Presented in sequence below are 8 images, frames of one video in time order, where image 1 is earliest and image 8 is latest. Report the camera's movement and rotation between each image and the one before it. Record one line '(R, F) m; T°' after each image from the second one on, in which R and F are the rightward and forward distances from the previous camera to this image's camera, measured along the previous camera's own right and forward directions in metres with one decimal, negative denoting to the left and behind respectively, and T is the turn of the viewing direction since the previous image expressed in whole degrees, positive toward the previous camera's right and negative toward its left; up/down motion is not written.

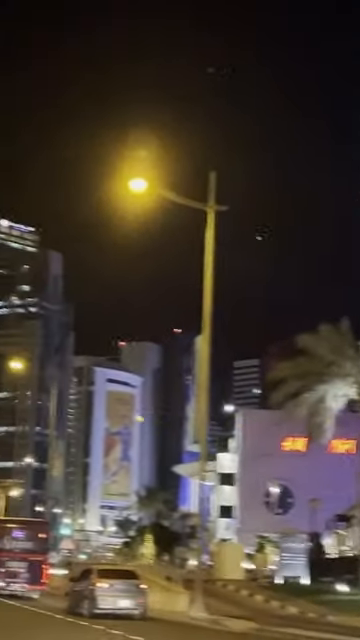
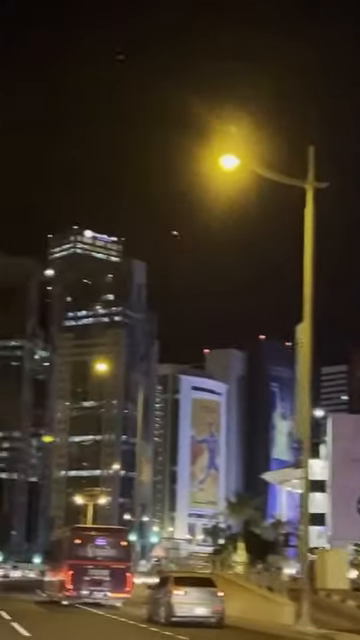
(-0.2, +1.1) m; -5°
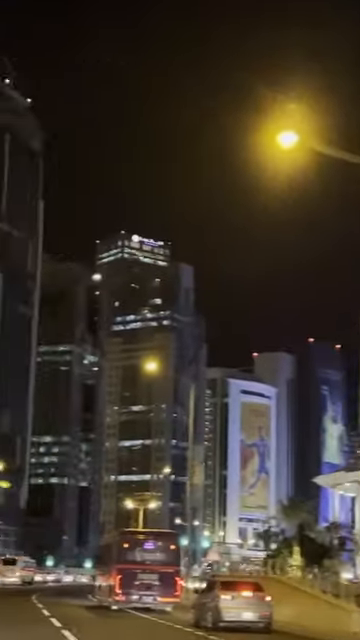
(-0.1, +0.8) m; -3°
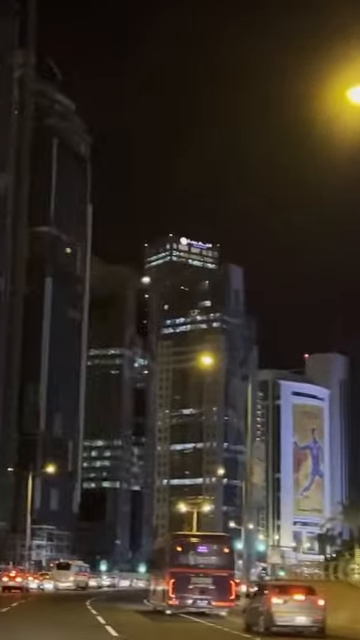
(-0.2, +1.1) m; -3°
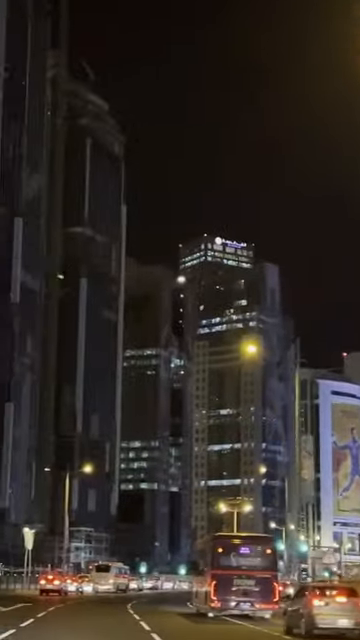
(-0.2, +1.3) m; -2°
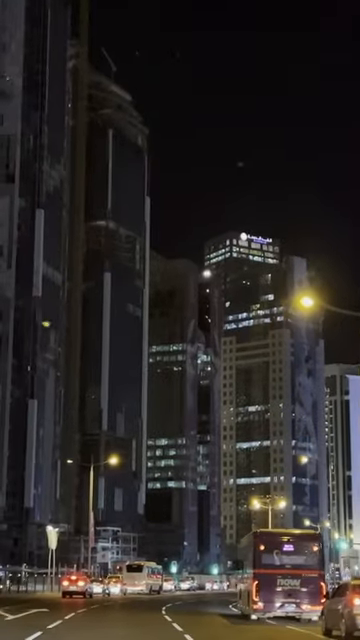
(-0.3, +3.5) m; -1°
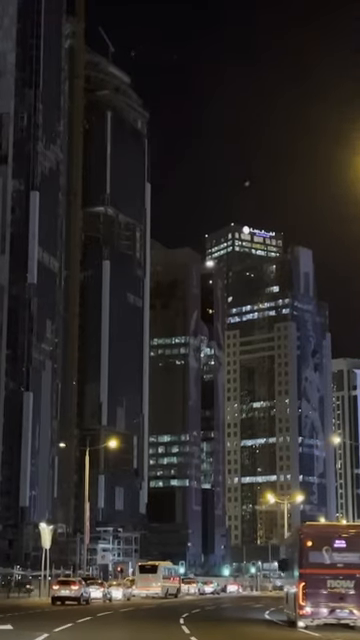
(-0.4, +6.0) m; 0°
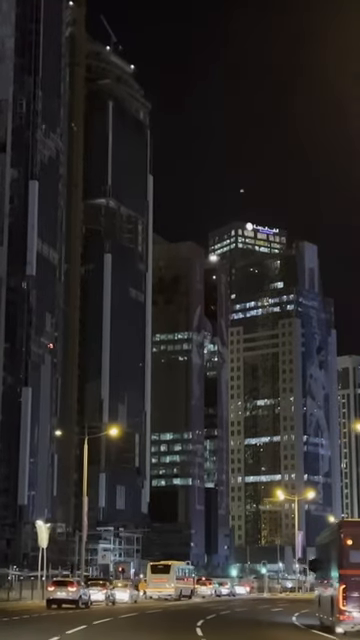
(-0.2, +3.1) m; 0°
